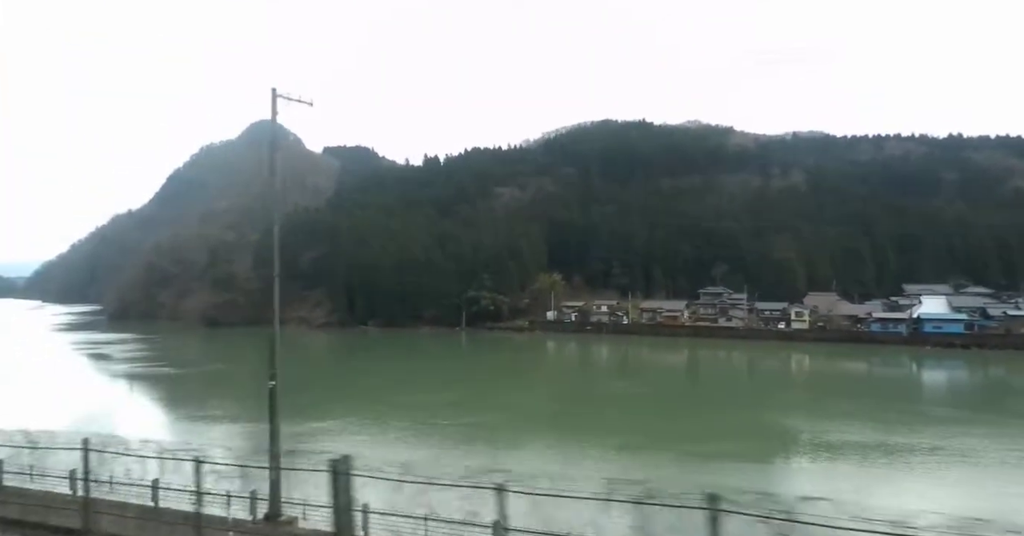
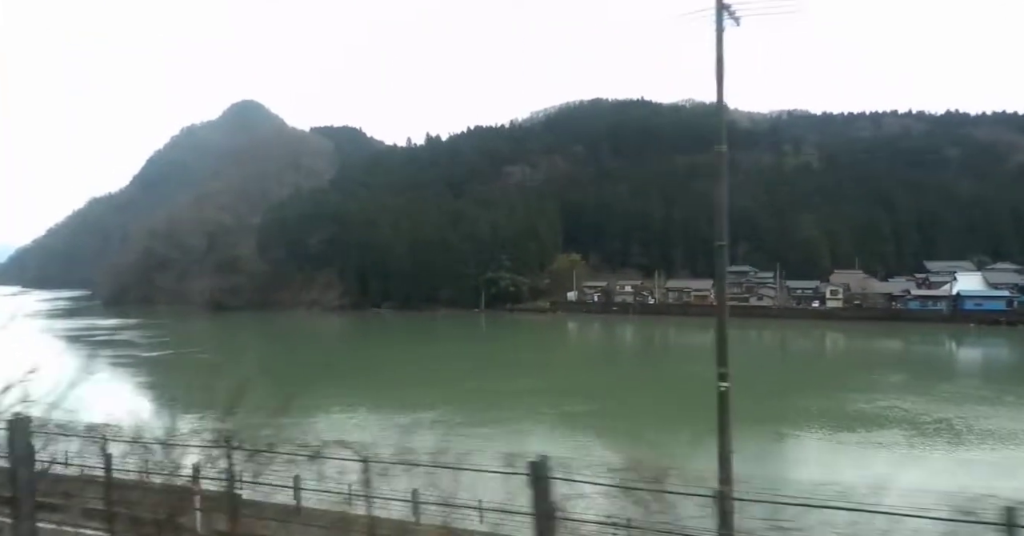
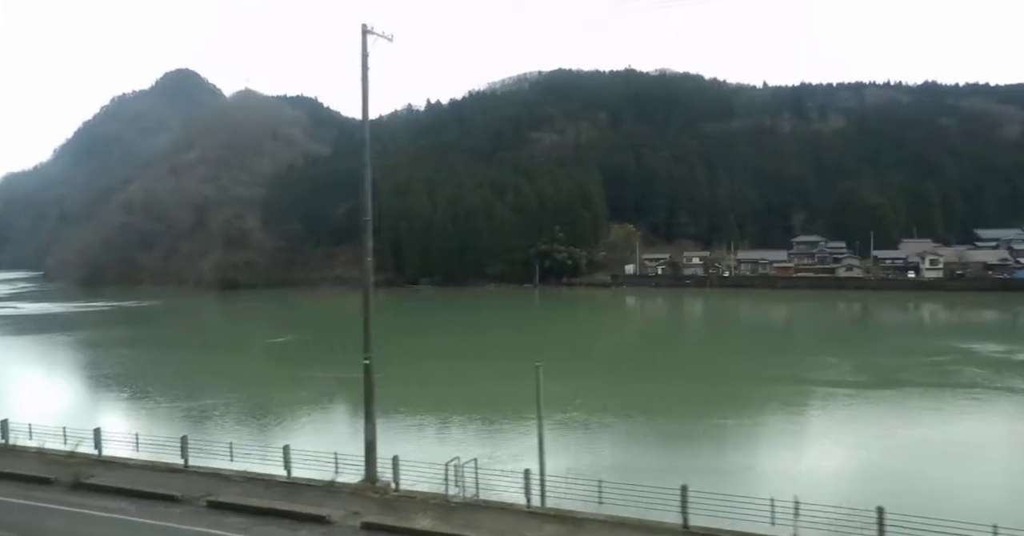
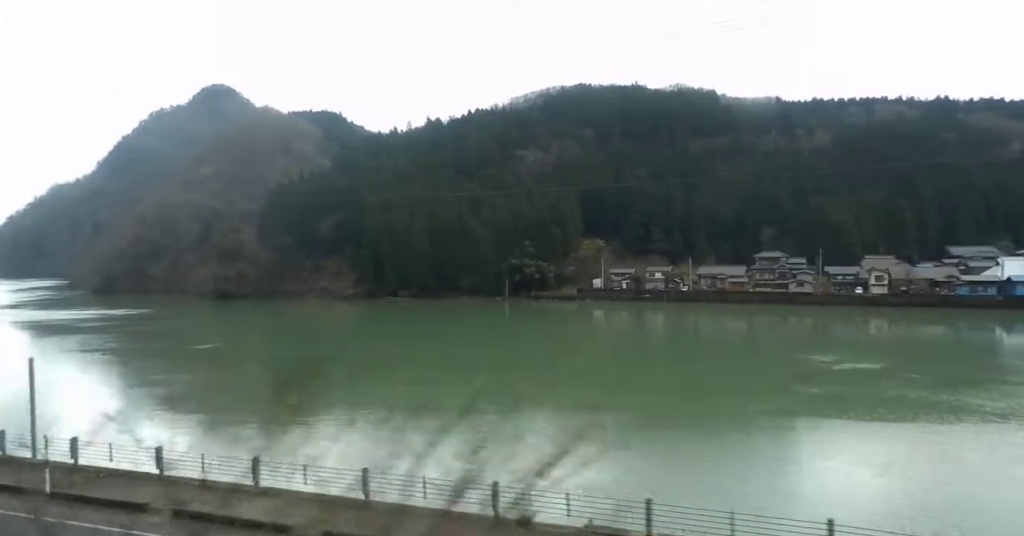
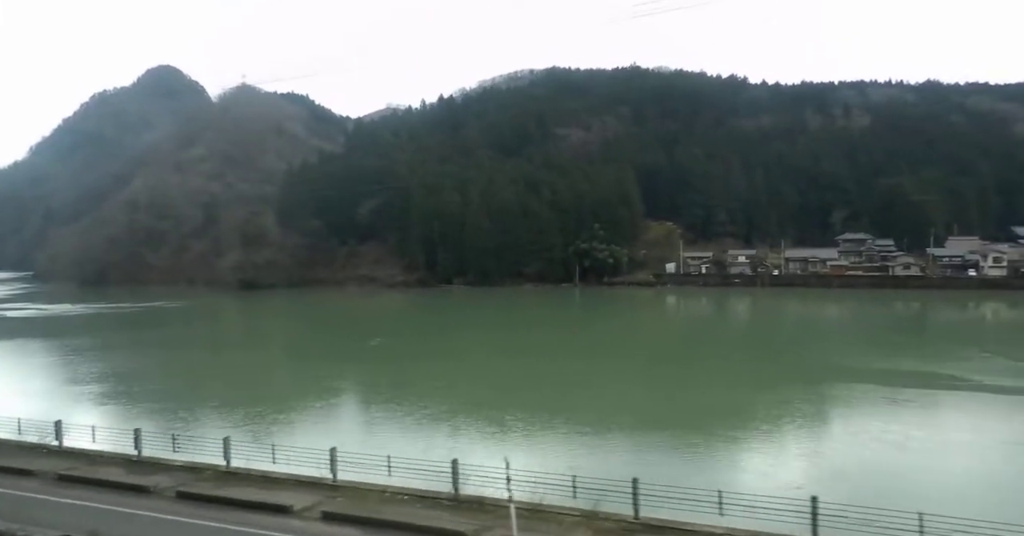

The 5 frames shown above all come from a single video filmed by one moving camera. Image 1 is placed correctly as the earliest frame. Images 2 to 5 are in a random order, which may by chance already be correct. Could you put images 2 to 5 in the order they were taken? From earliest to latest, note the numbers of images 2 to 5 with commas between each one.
2, 4, 3, 5
